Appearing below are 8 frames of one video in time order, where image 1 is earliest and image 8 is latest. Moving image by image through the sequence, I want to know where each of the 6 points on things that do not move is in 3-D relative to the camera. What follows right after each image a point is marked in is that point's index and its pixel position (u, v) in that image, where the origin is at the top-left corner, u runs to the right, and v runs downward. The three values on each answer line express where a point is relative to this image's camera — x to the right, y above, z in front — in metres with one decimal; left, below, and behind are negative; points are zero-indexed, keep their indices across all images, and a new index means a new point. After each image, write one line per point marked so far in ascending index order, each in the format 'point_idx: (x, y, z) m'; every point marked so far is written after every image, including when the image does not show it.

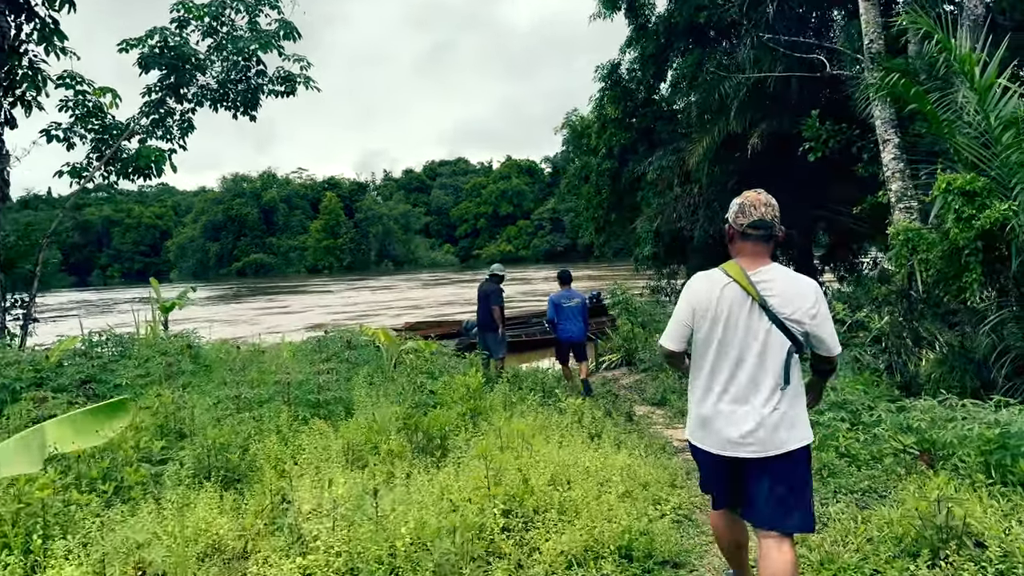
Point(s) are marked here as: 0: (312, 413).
0: (-1.3, -0.8, +5.1) m
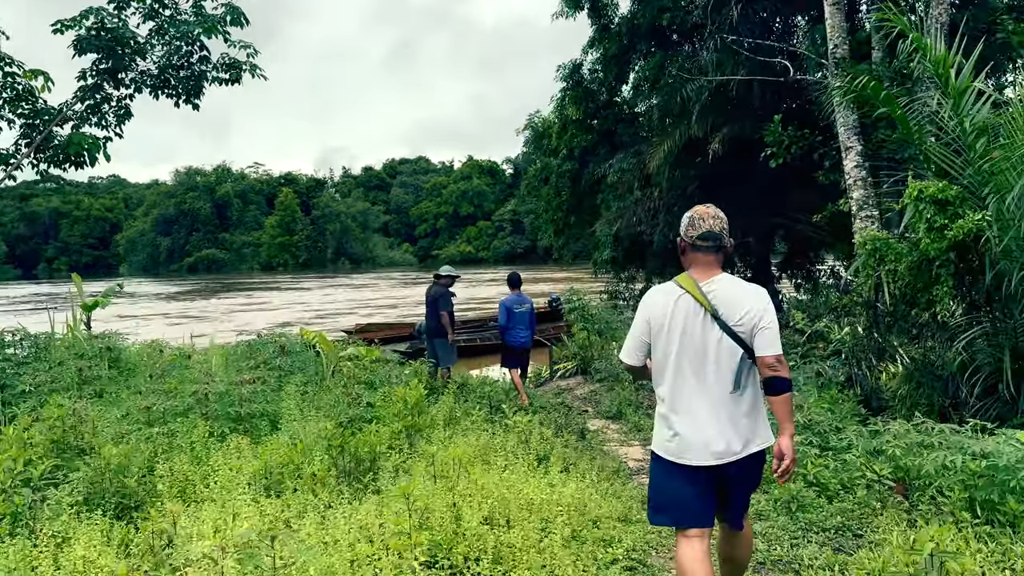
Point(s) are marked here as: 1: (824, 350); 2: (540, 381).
0: (-1.6, -0.8, +4.6) m
1: (+3.3, -0.7, +8.7) m
2: (+0.3, -1.0, +8.8) m
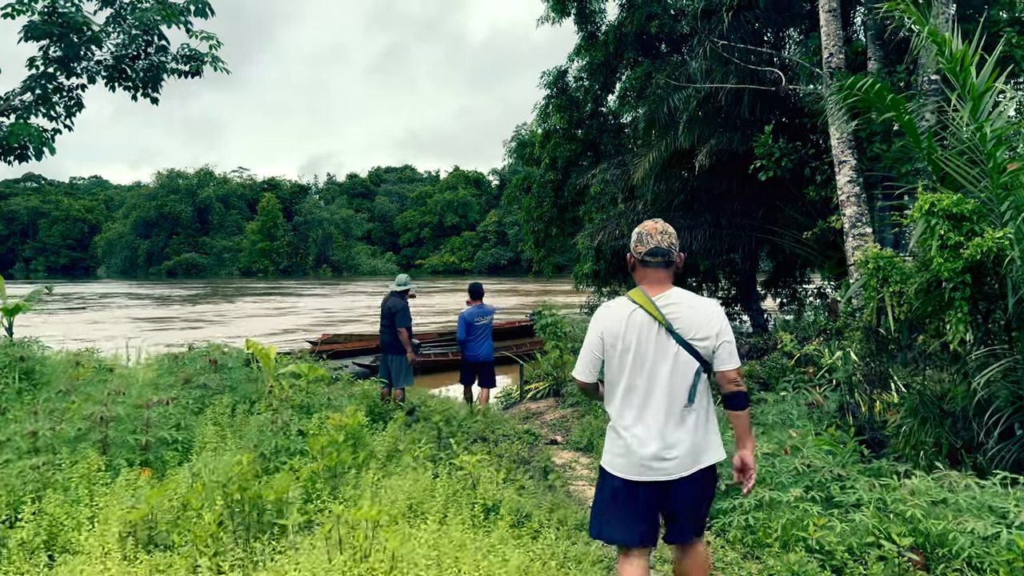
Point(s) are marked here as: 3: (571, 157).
0: (-1.8, -0.8, +3.9) m
1: (+3.0, -0.9, +8.1) m
2: (0.0, -1.1, +8.2) m
3: (+1.2, +2.6, +16.6) m
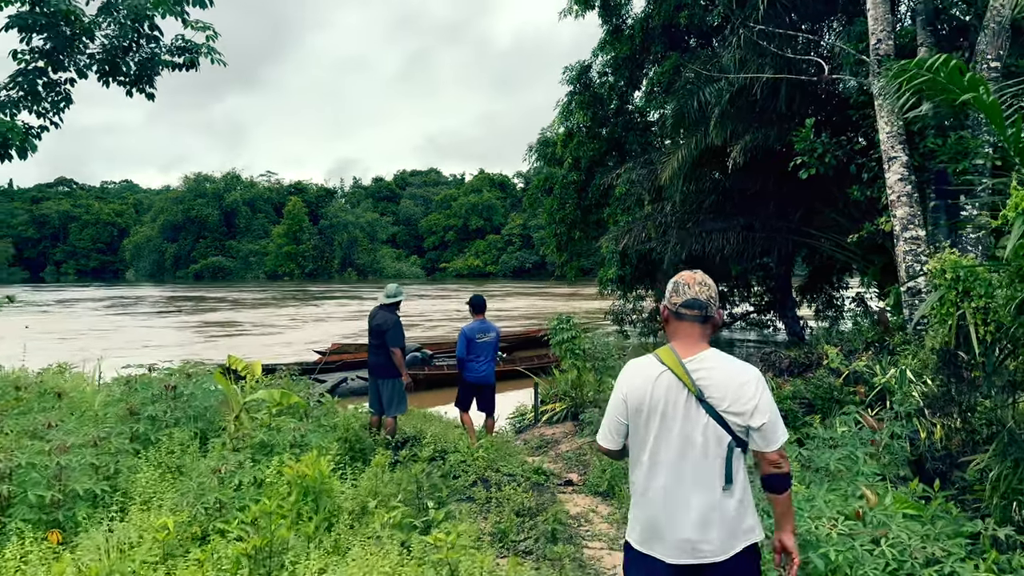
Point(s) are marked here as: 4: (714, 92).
0: (-1.8, -0.9, +3.1) m
1: (+3.1, -1.0, +7.2) m
2: (+0.1, -1.2, +7.3) m
3: (+1.6, +2.5, +15.8) m
4: (+2.8, +2.7, +11.4) m
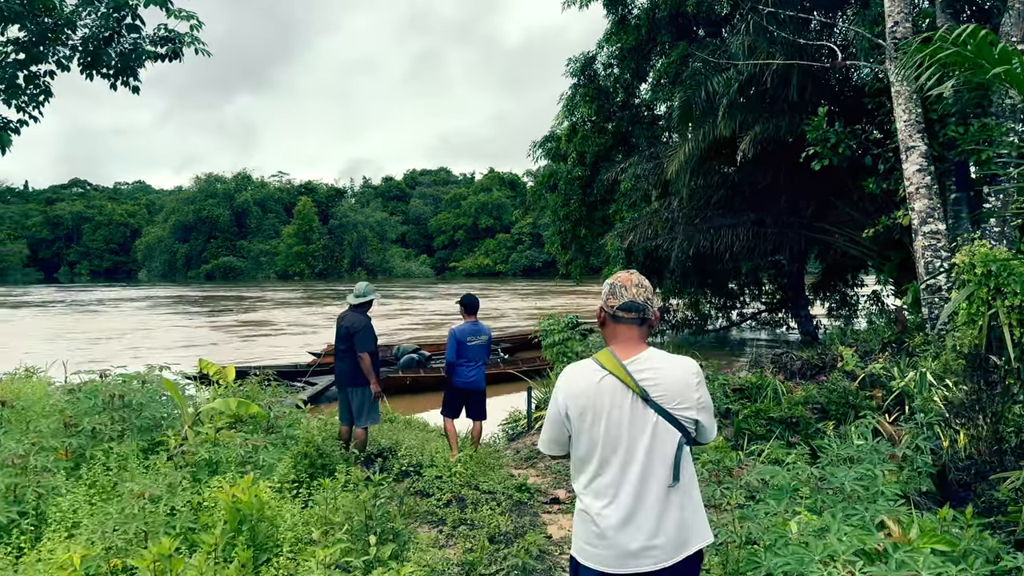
0: (-2.0, -0.9, +2.7) m
1: (+3.0, -0.9, +6.7) m
2: (0.0, -1.2, +6.9) m
3: (+1.6, +2.5, +15.3) m
4: (+2.8, +2.7, +10.9) m
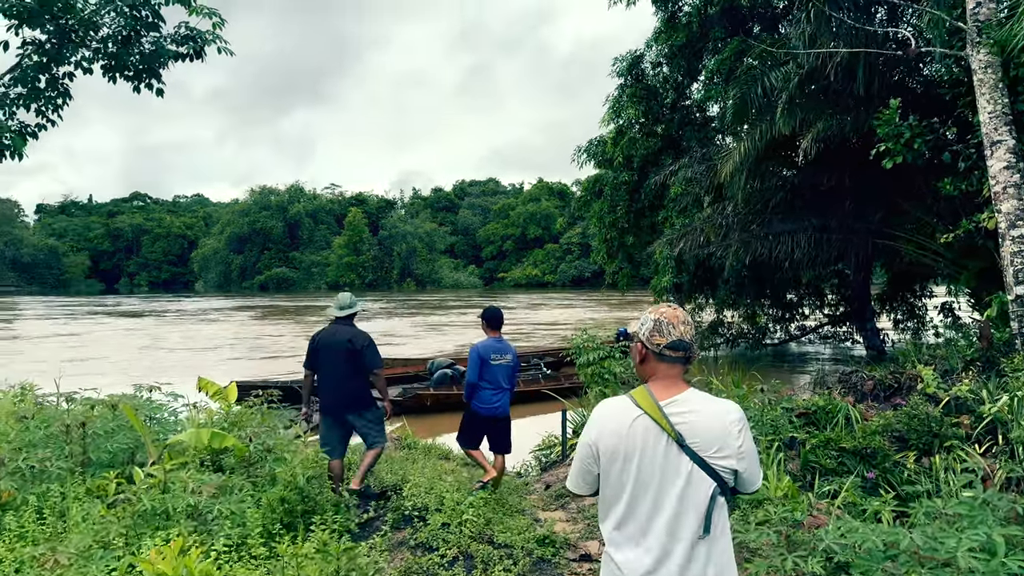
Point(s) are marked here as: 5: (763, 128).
0: (-2.0, -0.9, +2.1) m
1: (+3.3, -1.0, +5.7) m
2: (+0.3, -1.3, +6.1) m
3: (+2.4, +2.3, +14.5) m
4: (+3.3, +2.6, +10.0) m
5: (+3.1, +2.0, +10.3) m
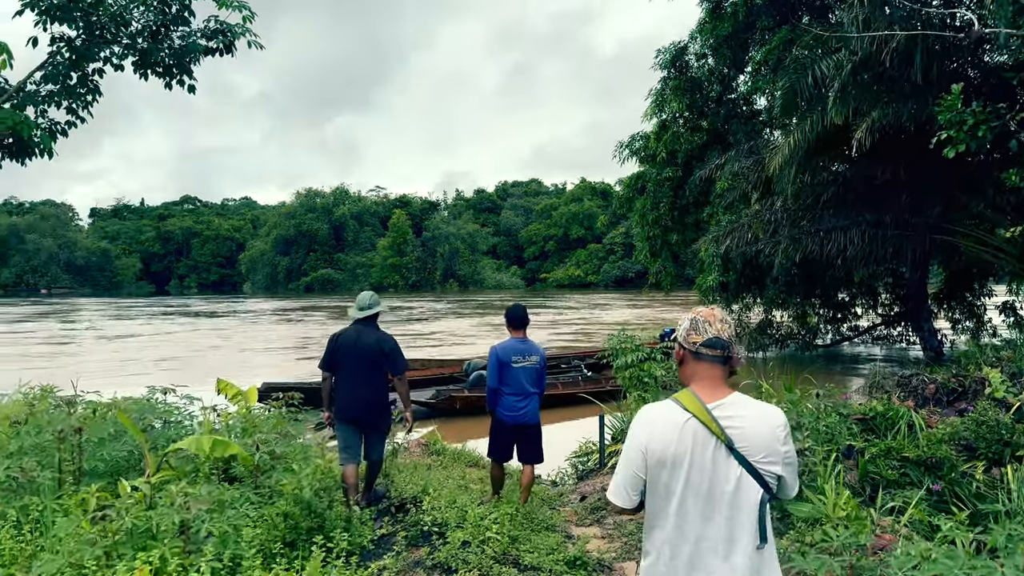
0: (-1.9, -0.9, +1.8) m
1: (+3.5, -1.0, +5.2) m
2: (+0.5, -1.3, +5.7) m
3: (+3.1, +2.4, +14.0) m
4: (+3.7, +2.6, +9.5) m
5: (+3.6, +2.0, +9.8) m
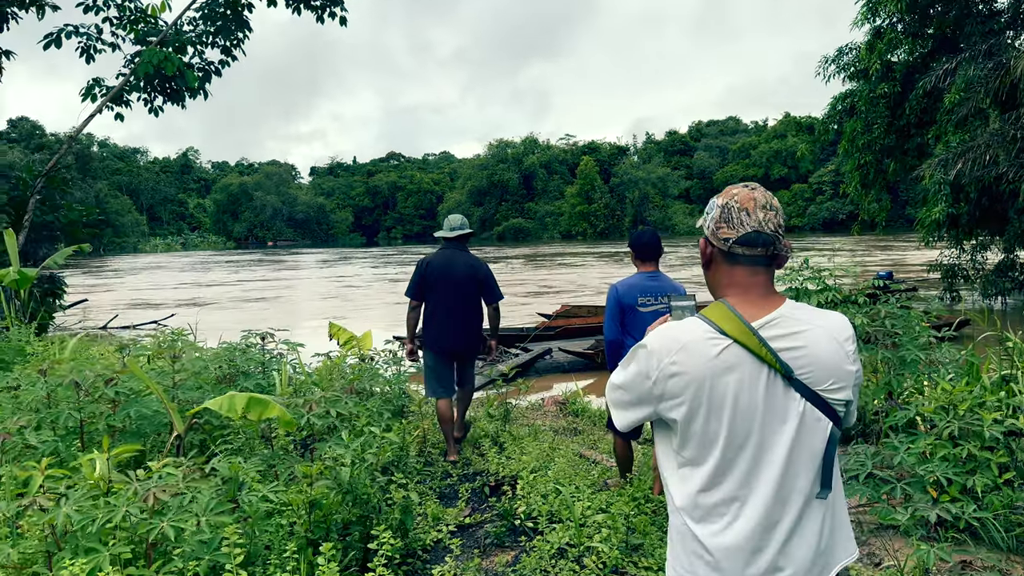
0: (-1.9, -0.7, +1.3) m
1: (+4.1, -0.6, +3.4) m
2: (+1.4, -0.9, +4.6) m
3: (+5.7, +3.3, +11.8) m
4: (+5.3, +3.2, +7.2) m
5: (+5.3, +2.7, +7.6) m
